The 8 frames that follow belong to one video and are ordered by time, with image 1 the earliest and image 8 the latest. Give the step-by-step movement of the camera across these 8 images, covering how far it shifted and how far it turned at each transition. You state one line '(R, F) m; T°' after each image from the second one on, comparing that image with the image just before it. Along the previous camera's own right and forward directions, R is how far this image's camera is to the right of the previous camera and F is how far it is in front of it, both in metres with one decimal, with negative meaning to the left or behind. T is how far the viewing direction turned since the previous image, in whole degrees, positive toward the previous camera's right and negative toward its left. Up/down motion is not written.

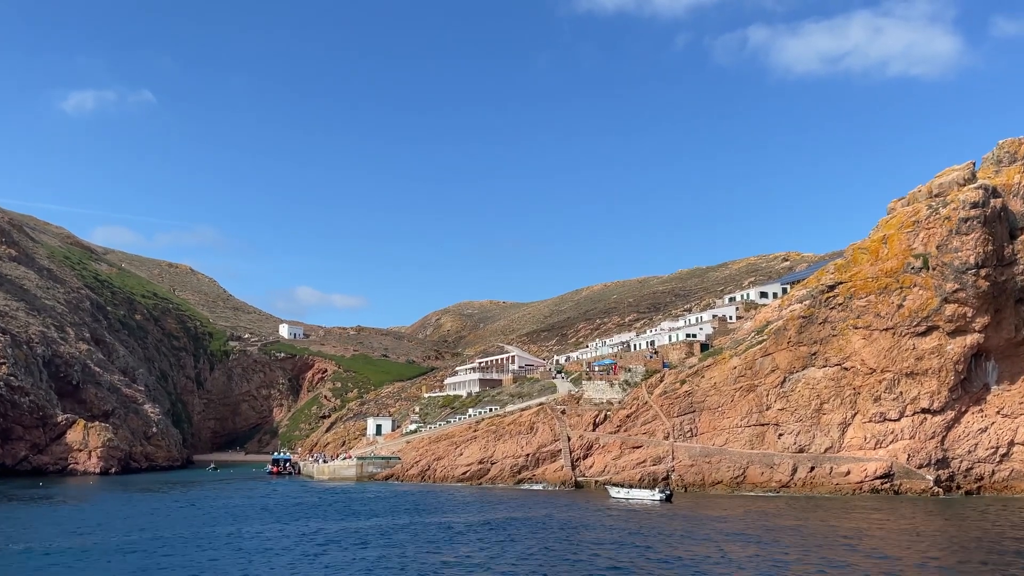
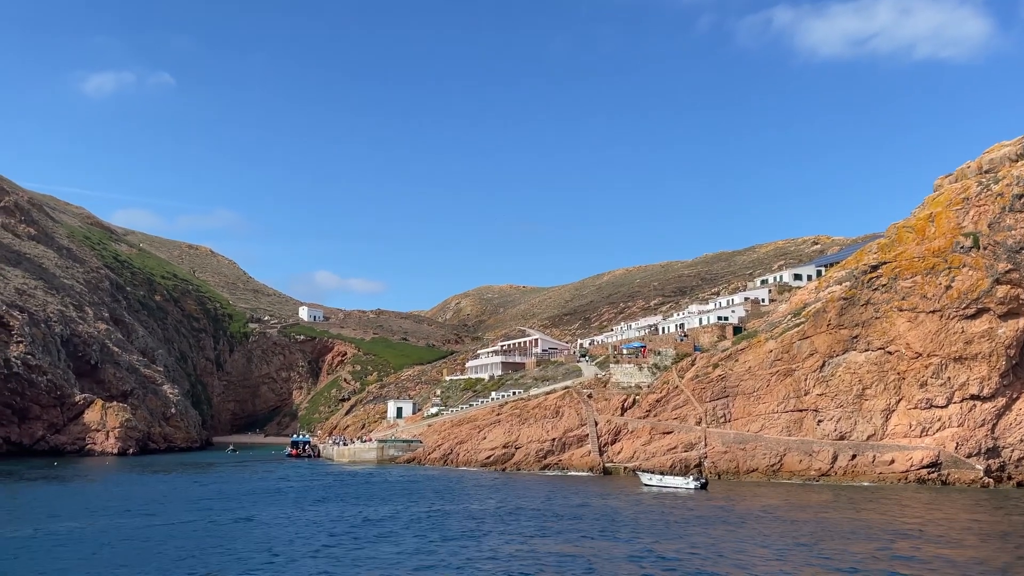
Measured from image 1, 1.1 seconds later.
(-0.7, +2.5) m; -1°
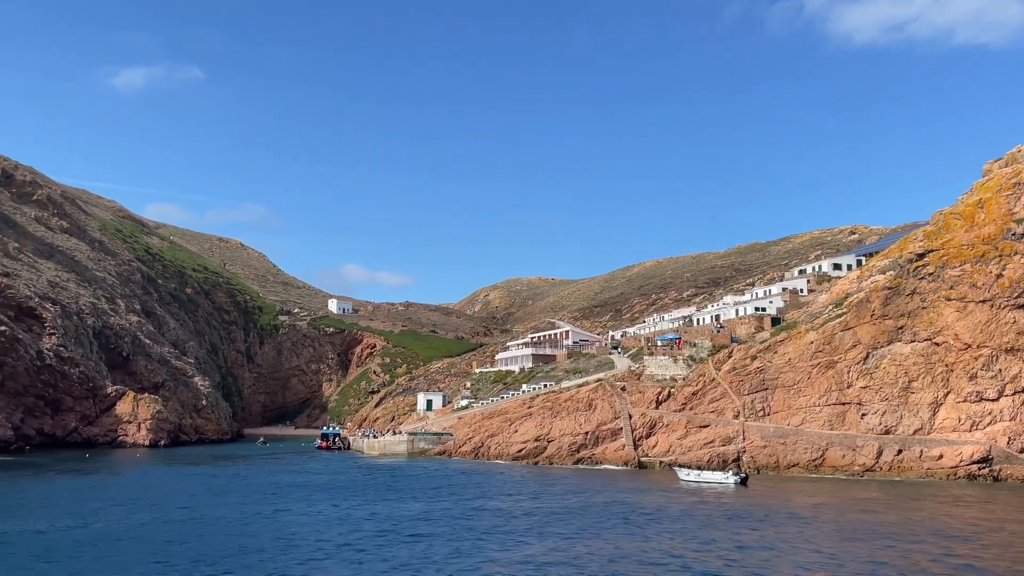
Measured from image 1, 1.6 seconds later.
(-0.4, +1.4) m; -2°
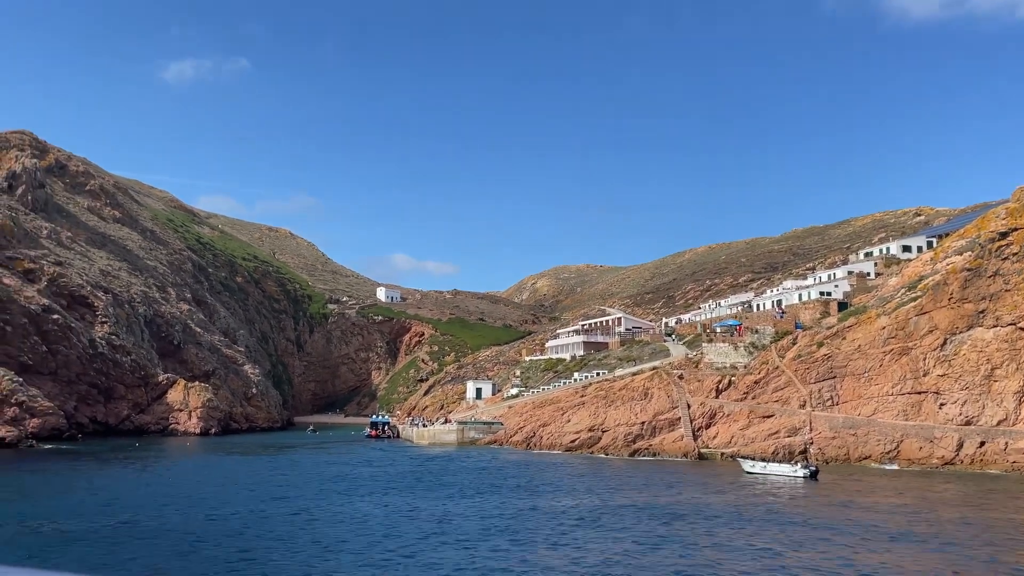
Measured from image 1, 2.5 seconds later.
(-0.4, +2.4) m; -3°
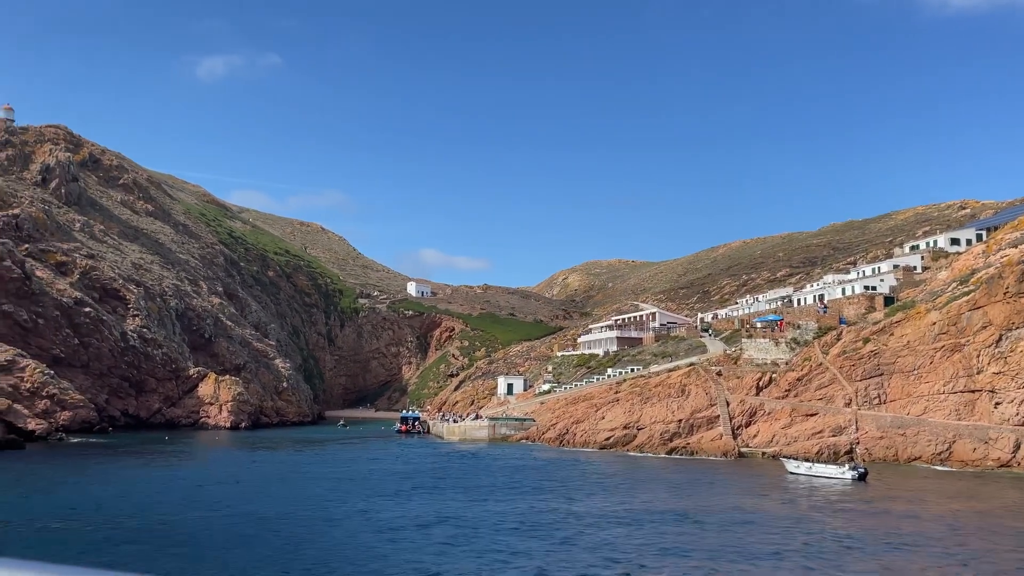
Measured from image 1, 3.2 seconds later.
(-0.3, +1.7) m; -2°
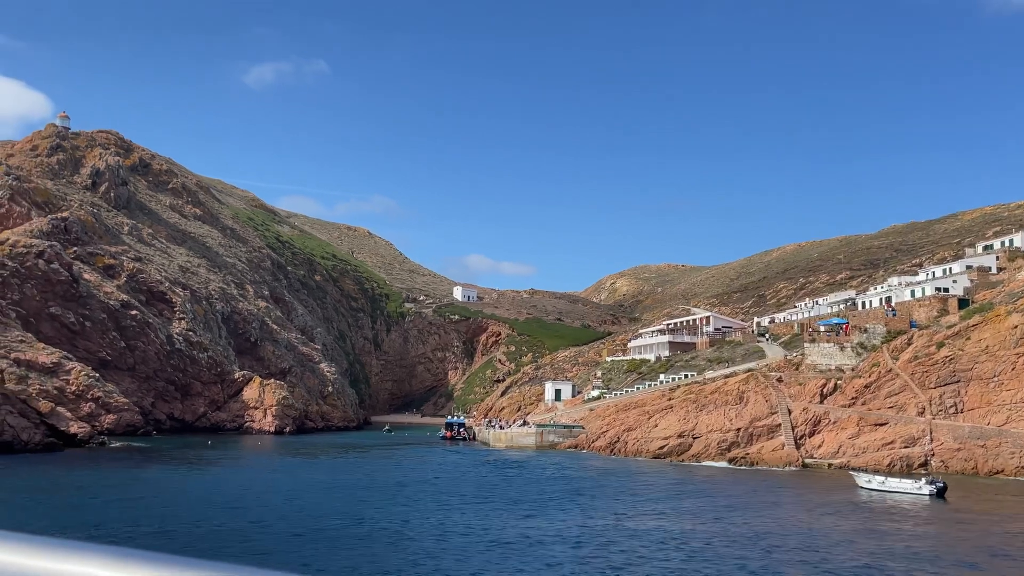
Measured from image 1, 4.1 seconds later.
(-0.2, +2.5) m; -3°
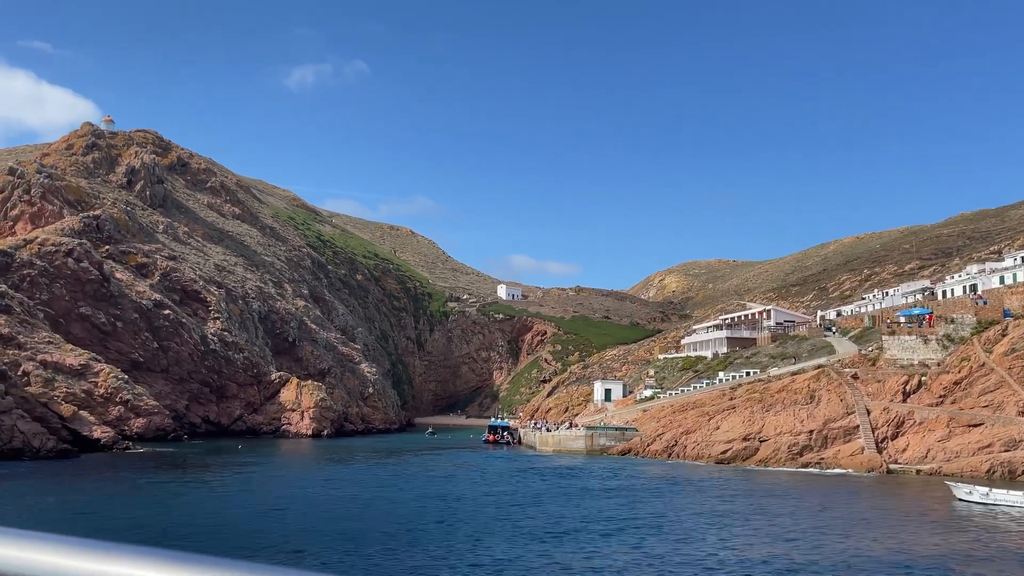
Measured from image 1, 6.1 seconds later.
(-0.1, +4.8) m; -3°
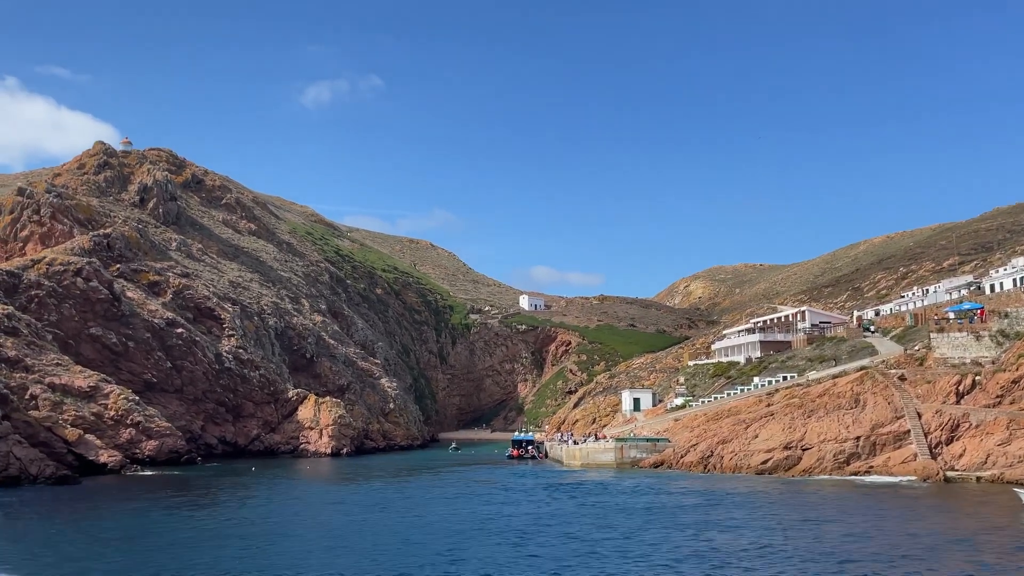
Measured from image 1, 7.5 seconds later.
(+0.1, +3.1) m; -2°
